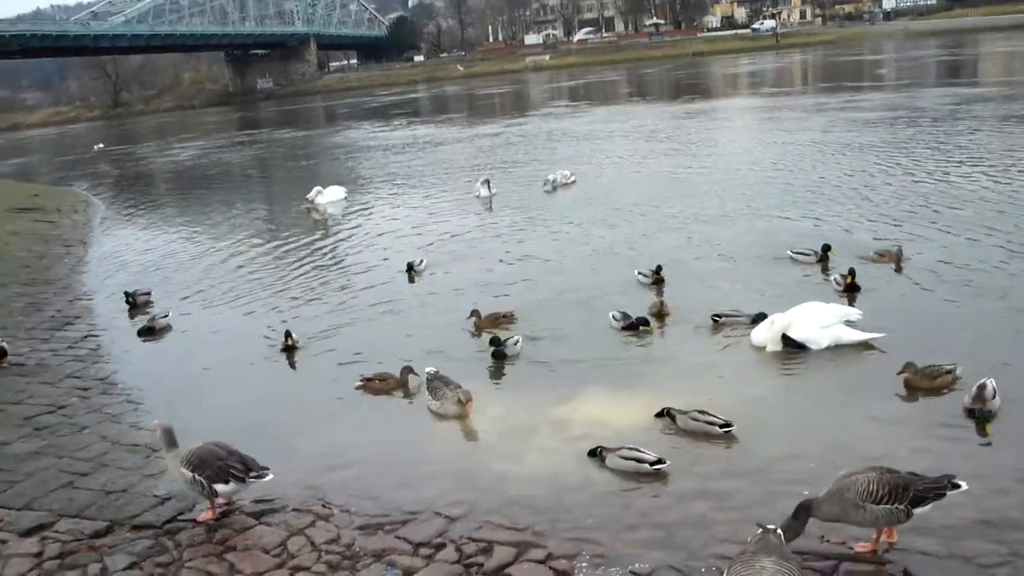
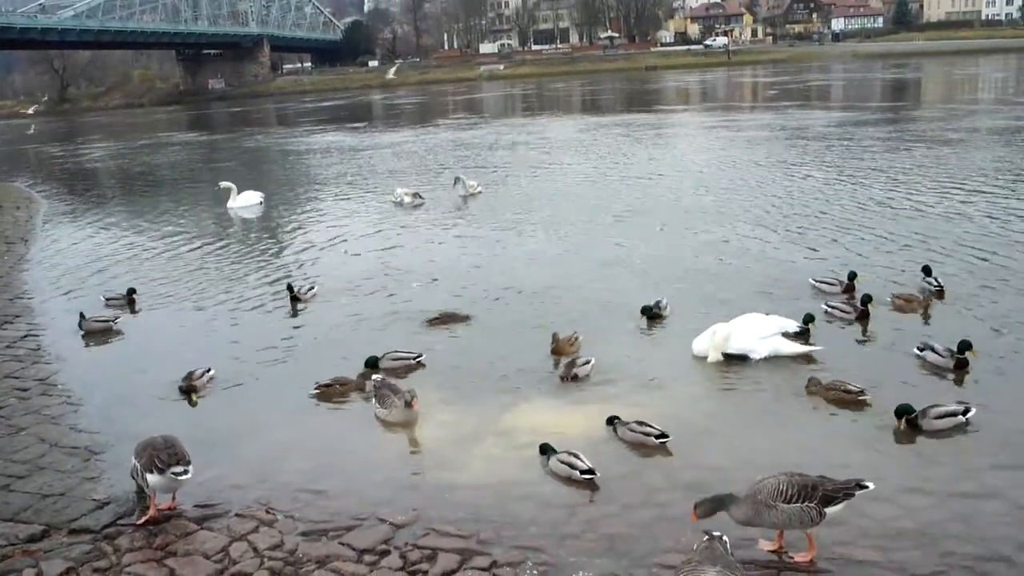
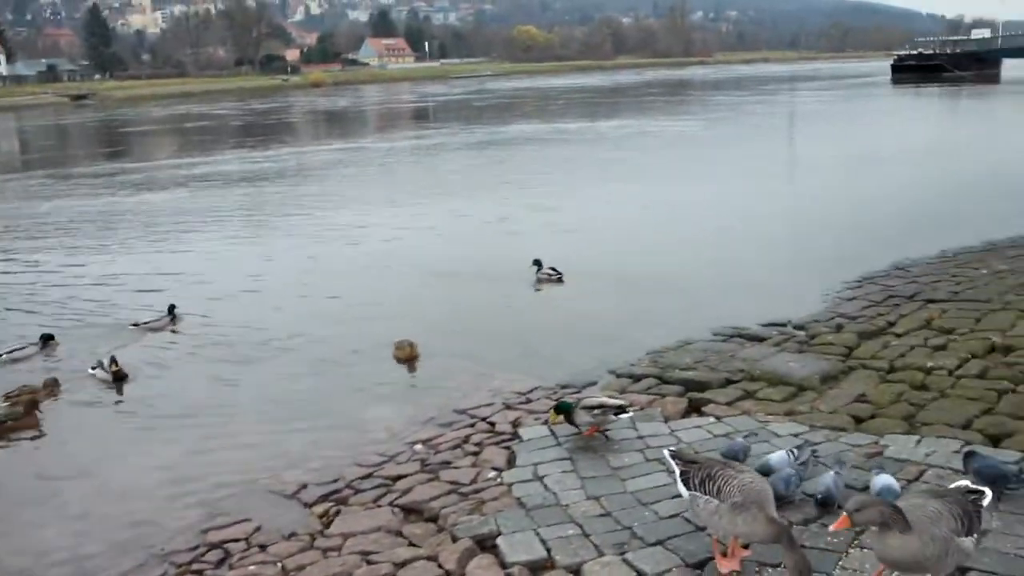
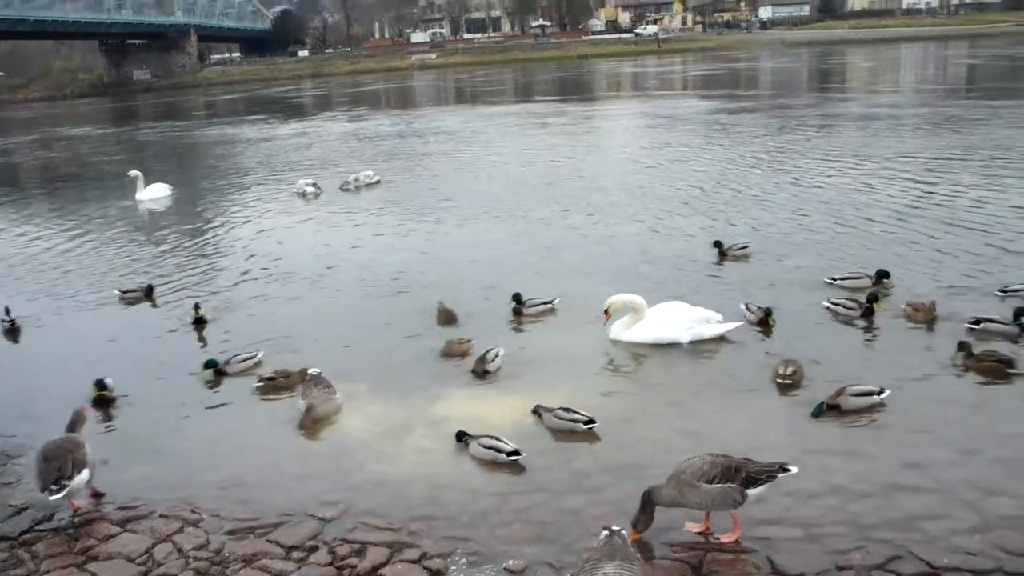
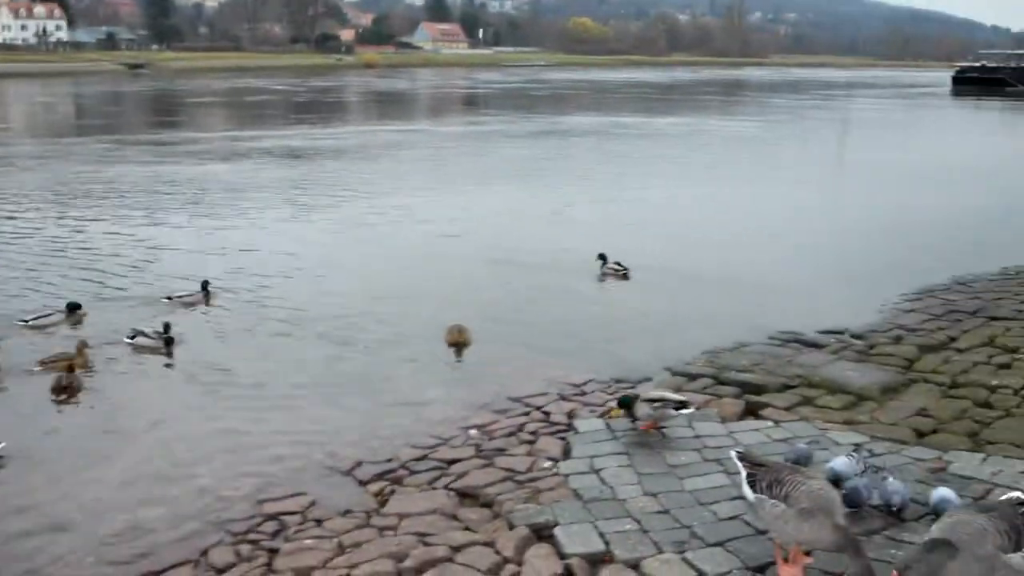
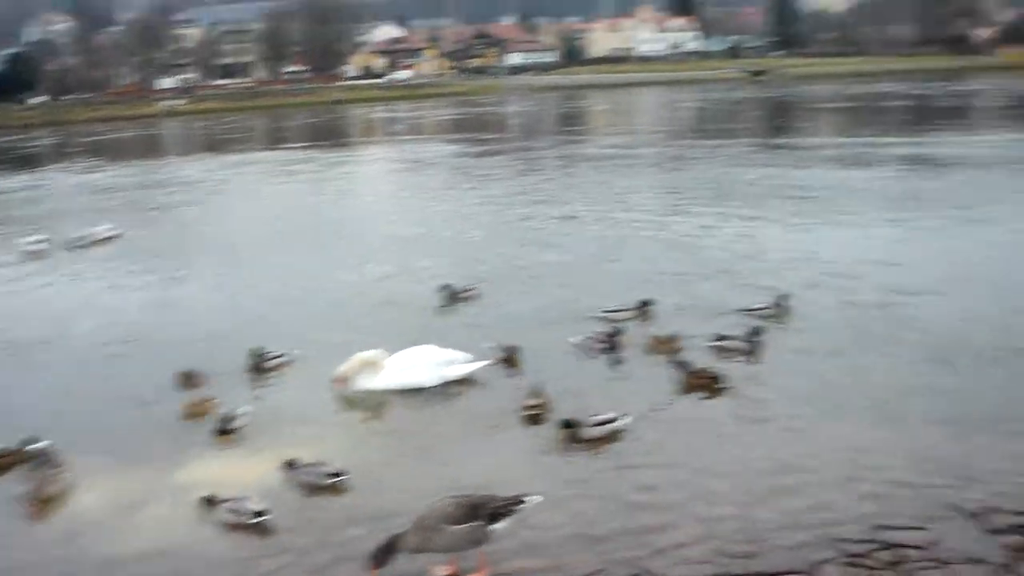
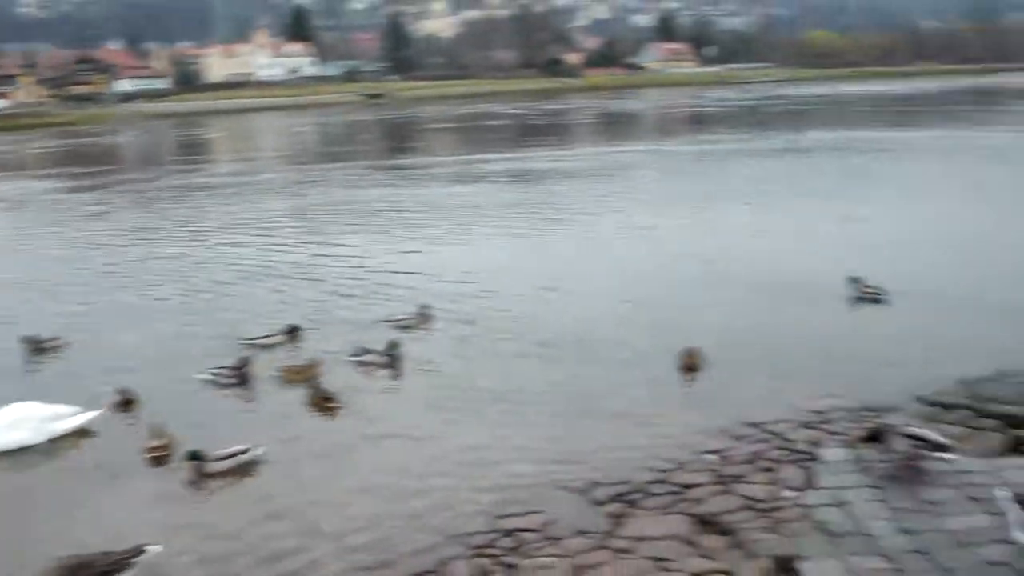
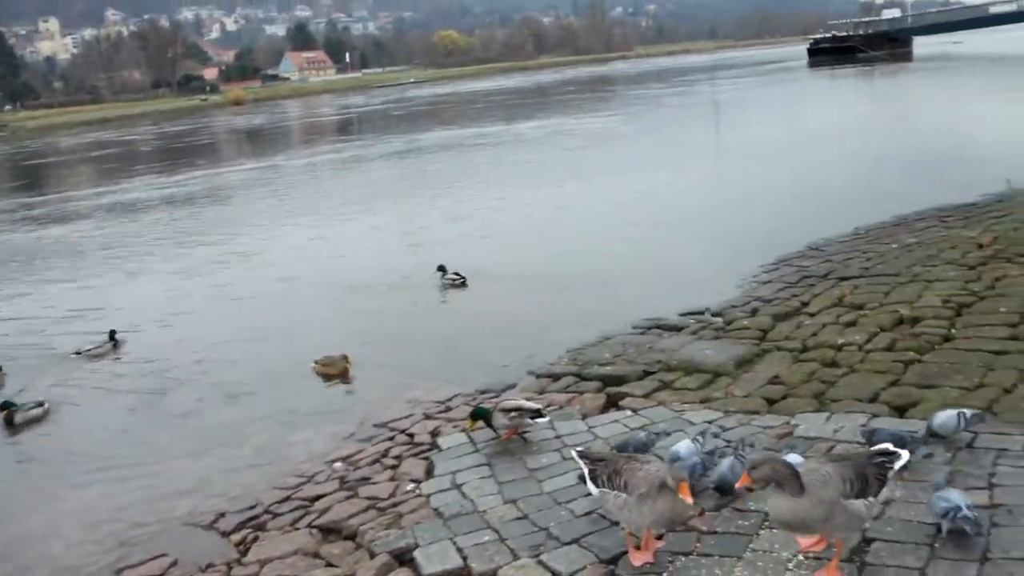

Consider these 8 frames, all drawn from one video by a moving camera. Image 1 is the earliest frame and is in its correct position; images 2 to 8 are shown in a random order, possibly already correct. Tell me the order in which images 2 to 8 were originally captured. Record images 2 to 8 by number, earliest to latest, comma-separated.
2, 4, 6, 7, 5, 3, 8
